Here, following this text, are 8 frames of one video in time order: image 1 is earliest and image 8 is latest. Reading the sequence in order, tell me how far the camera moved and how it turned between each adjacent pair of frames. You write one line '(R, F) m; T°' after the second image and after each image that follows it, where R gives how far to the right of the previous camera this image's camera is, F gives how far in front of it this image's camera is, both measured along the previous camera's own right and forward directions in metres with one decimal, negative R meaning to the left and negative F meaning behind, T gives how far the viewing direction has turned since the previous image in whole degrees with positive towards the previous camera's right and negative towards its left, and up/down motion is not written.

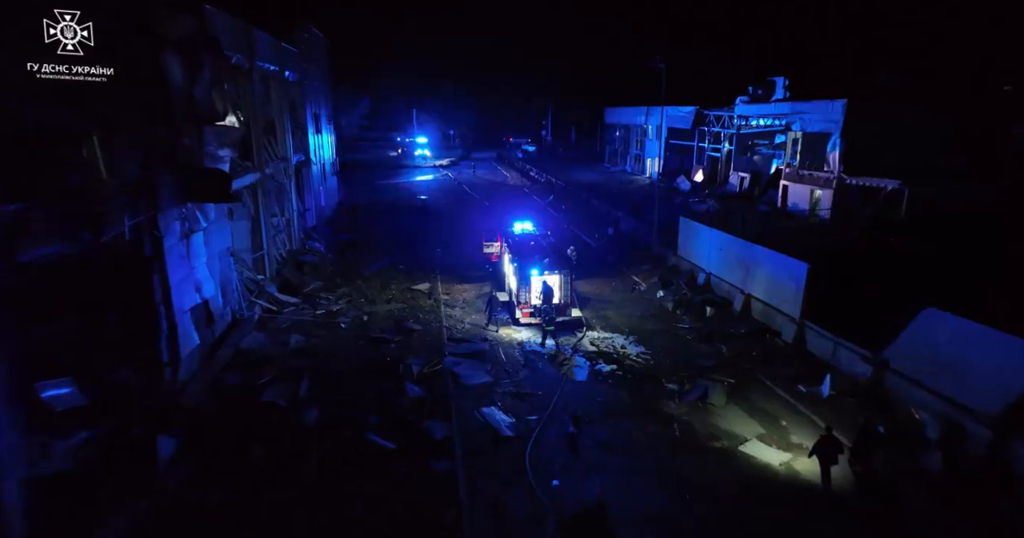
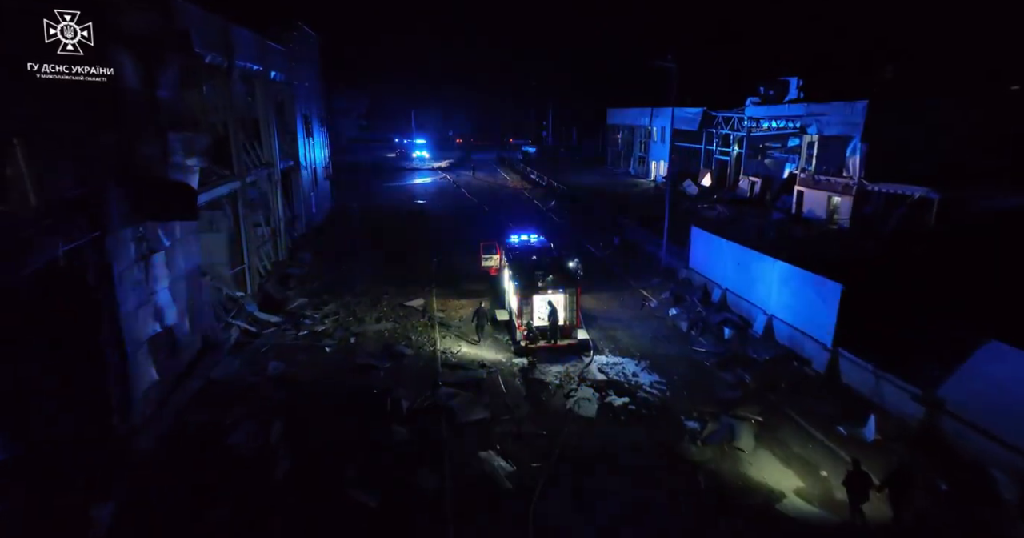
(0.0, +1.5) m; 0°
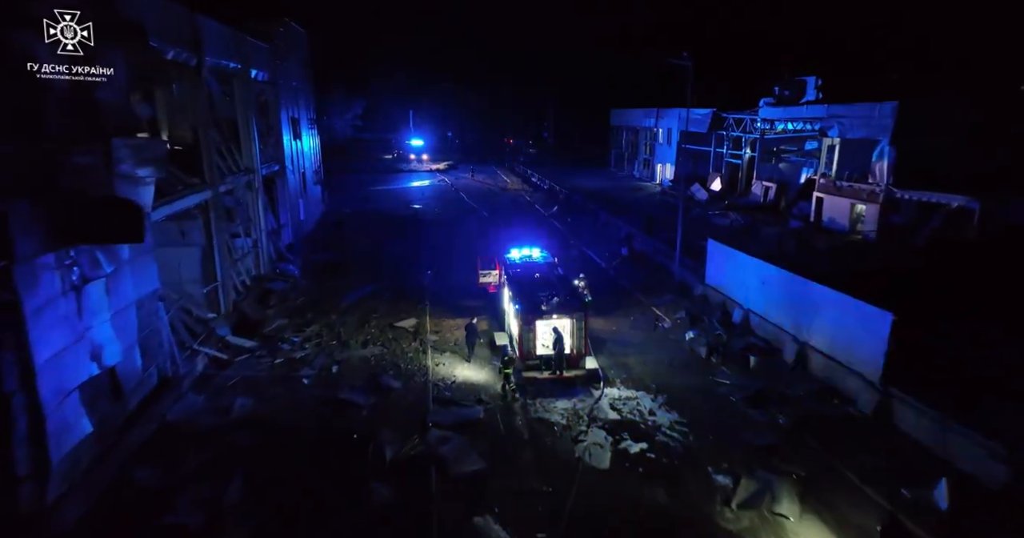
(0.0, +1.7) m; 0°
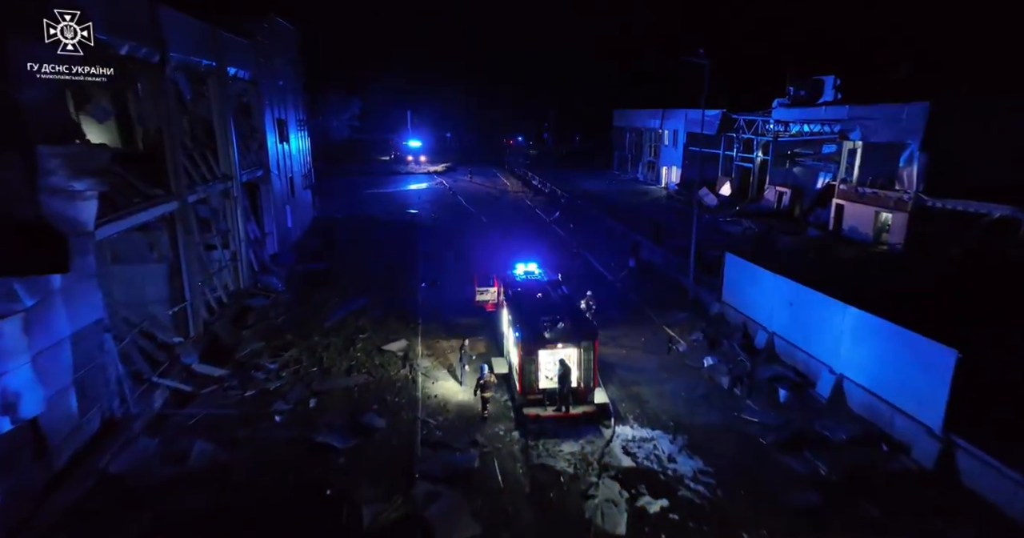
(0.0, +1.6) m; 0°
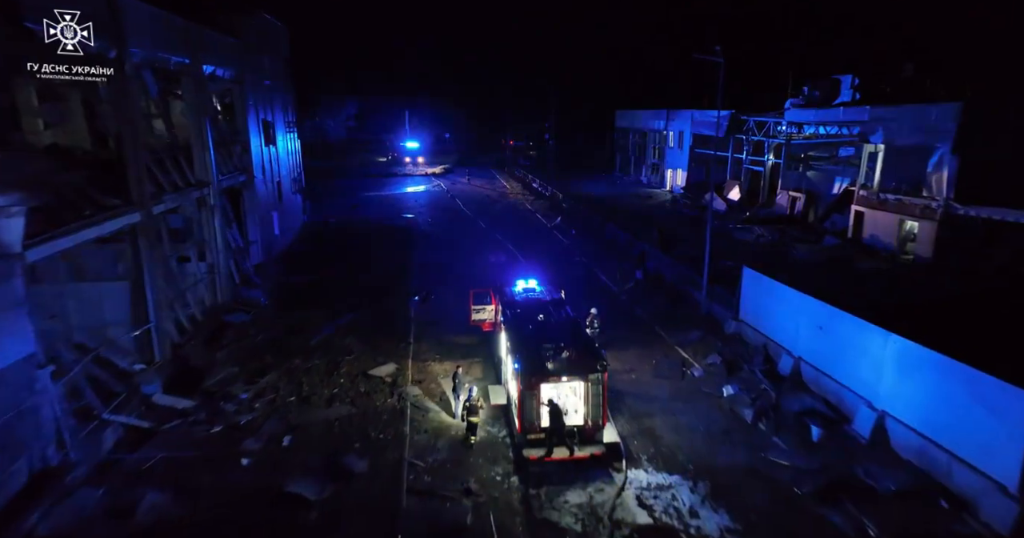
(0.0, +1.4) m; 0°
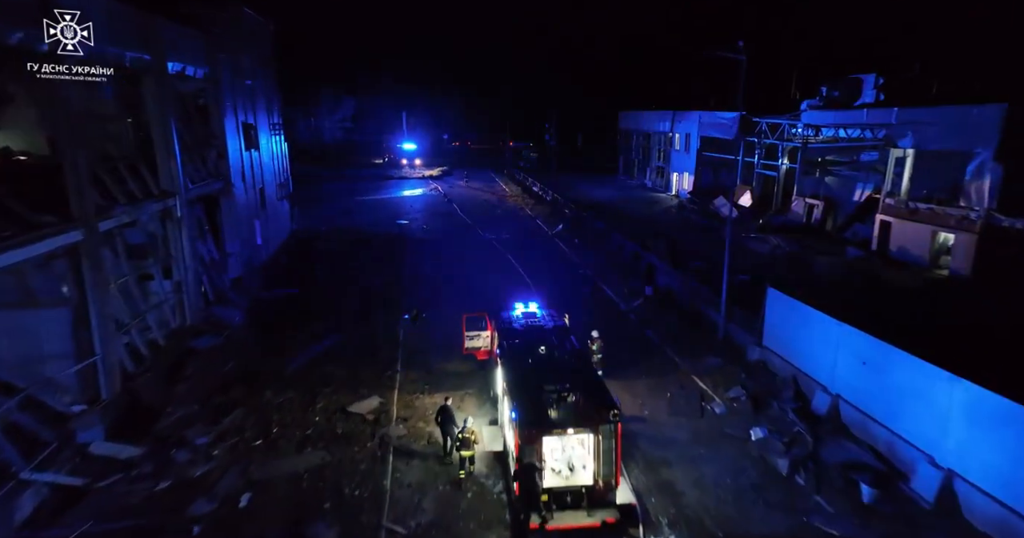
(0.0, +1.7) m; 0°
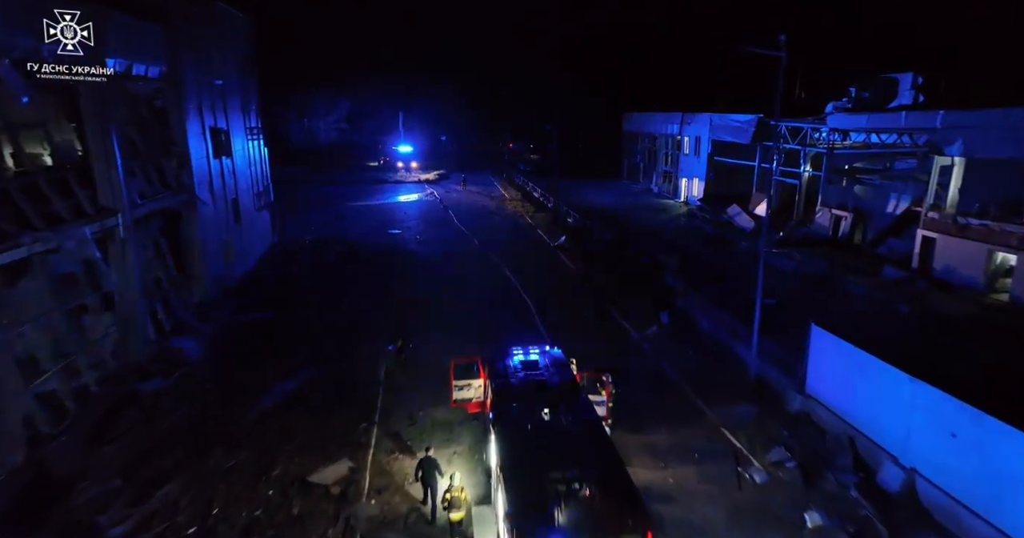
(+0.1, +2.3) m; 0°
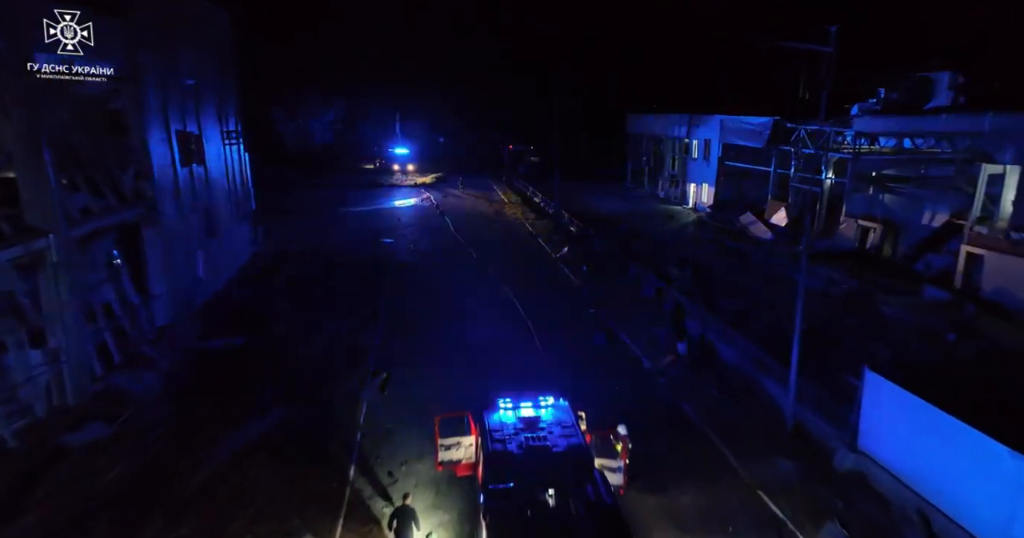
(0.0, +2.0) m; 0°
